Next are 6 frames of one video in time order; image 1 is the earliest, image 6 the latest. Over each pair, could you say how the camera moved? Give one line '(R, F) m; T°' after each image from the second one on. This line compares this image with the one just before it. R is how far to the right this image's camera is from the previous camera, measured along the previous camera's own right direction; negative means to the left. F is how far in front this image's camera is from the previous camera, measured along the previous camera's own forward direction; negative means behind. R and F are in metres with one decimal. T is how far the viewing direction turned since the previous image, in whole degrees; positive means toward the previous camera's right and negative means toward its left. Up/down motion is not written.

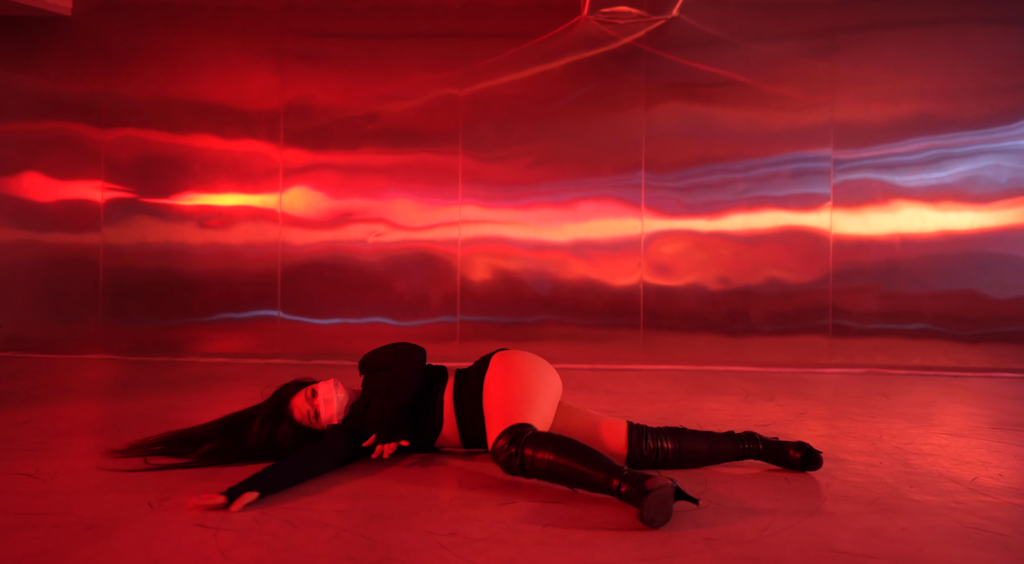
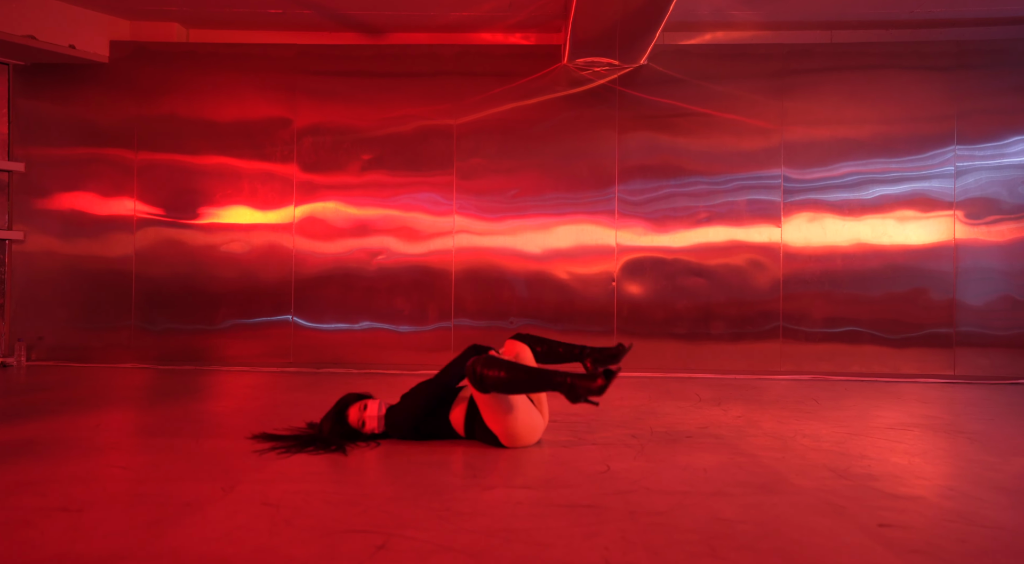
(+0.1, -0.7) m; +1°
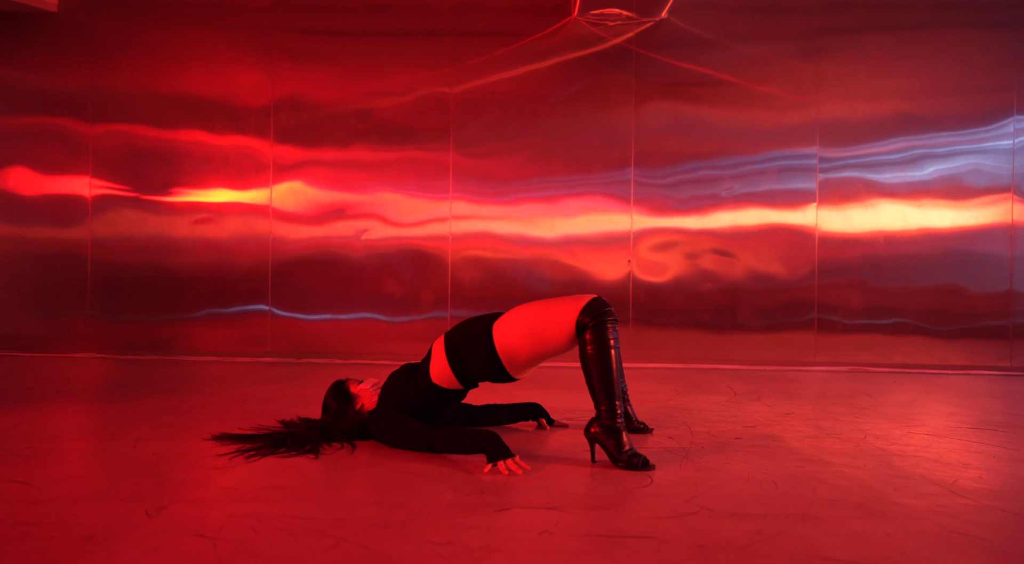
(-0.1, +0.6) m; +1°
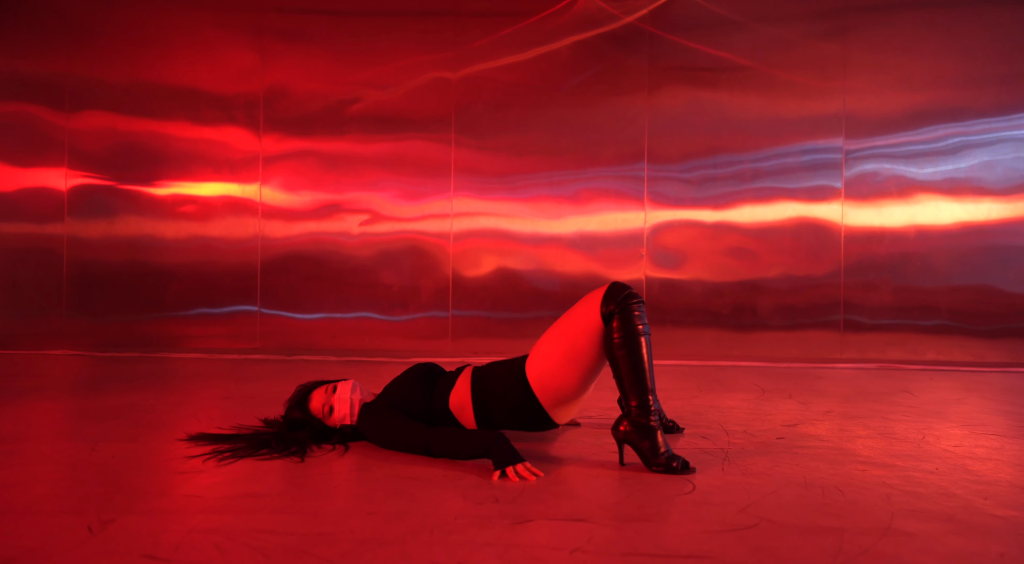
(-0.1, +0.3) m; 0°
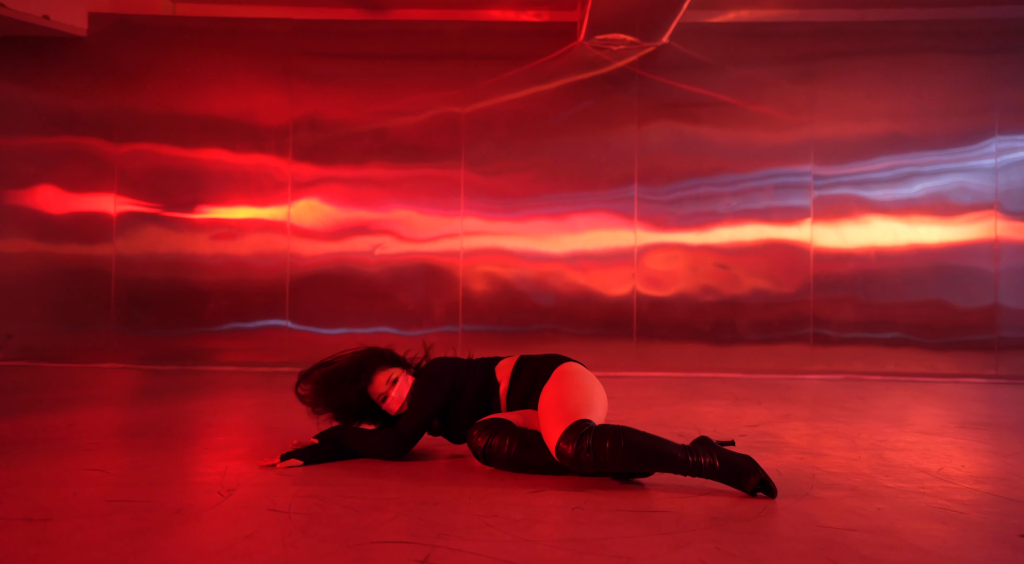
(-0.1, -0.6) m; 0°
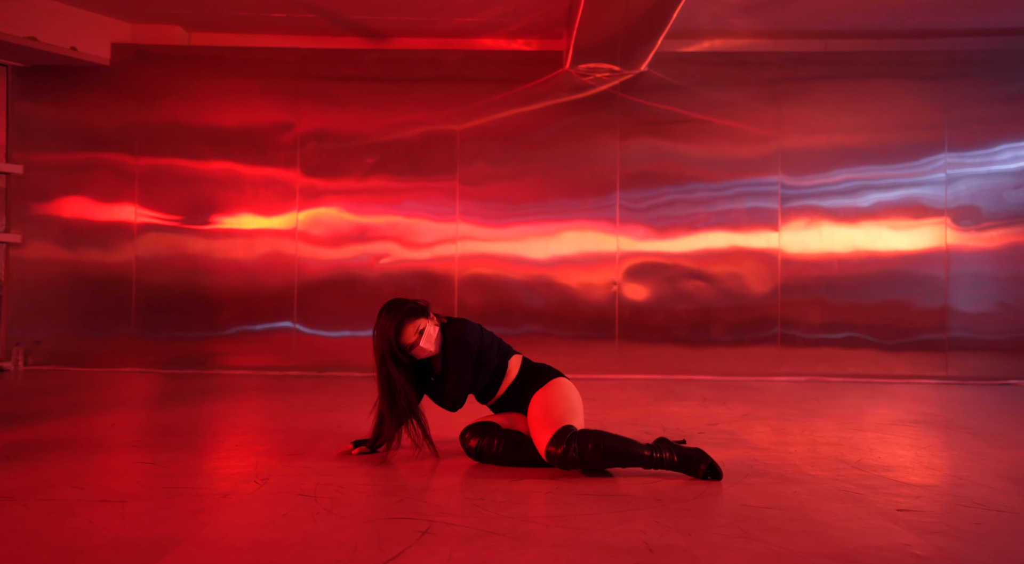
(0.0, -0.4) m; 0°
